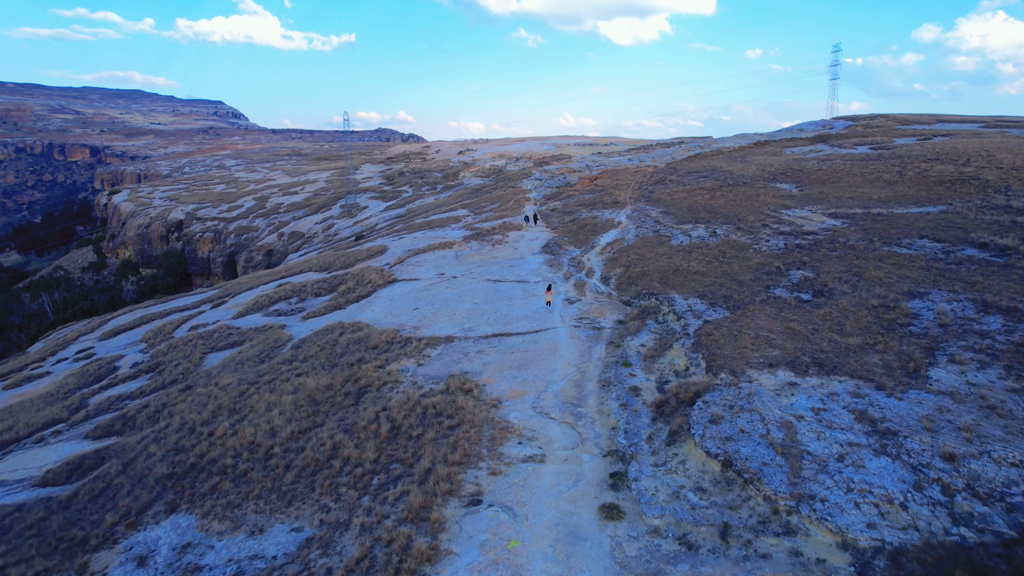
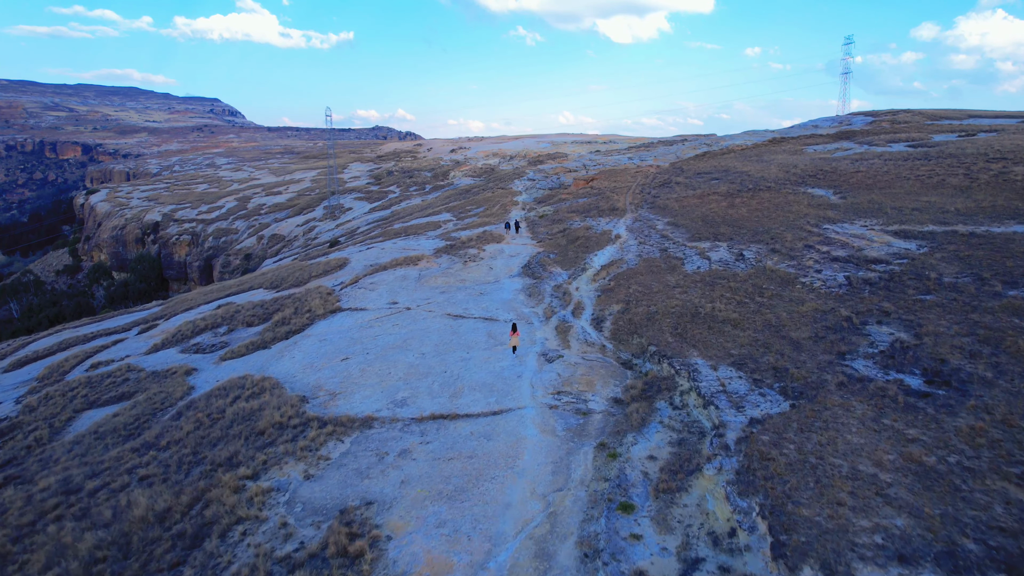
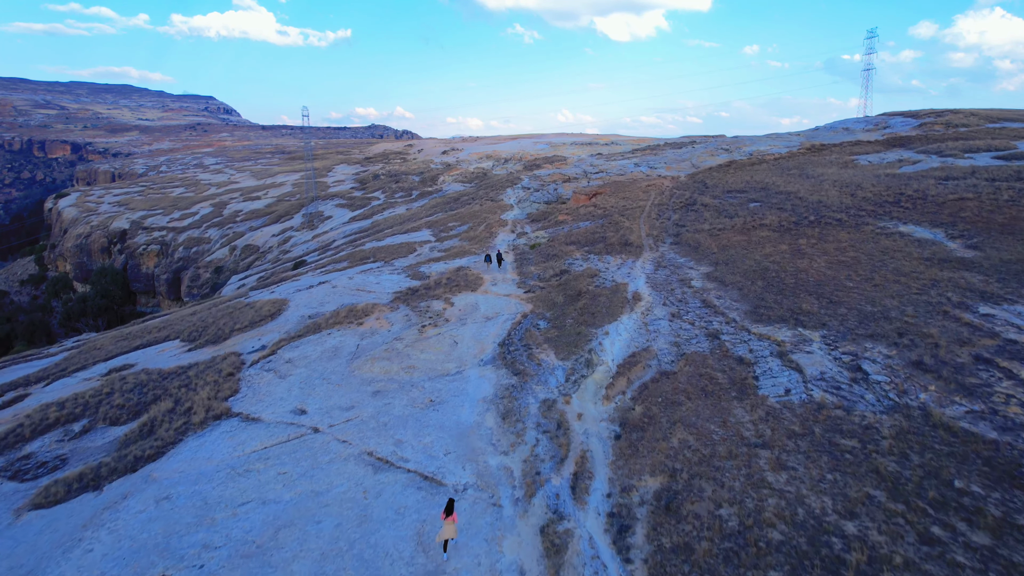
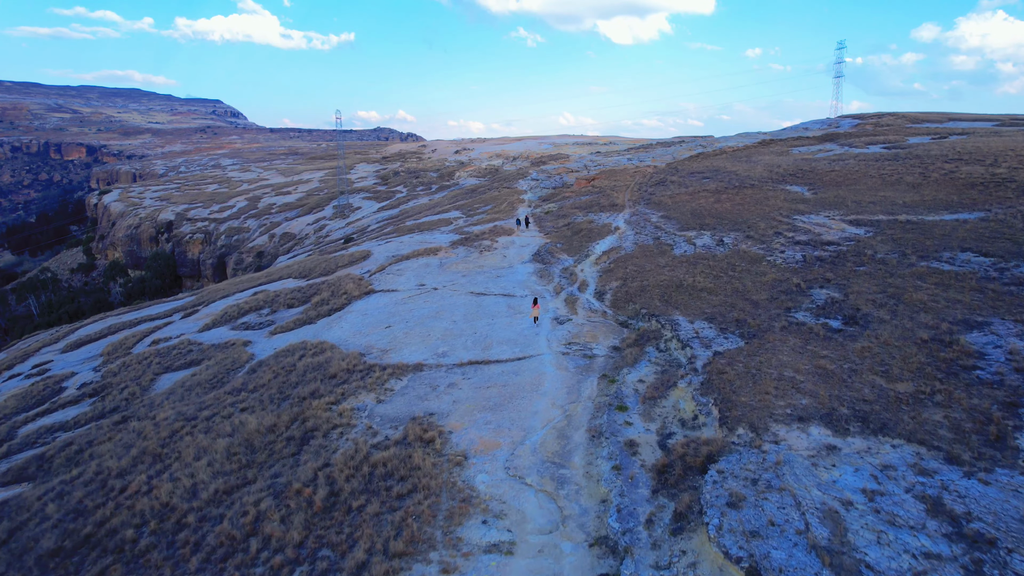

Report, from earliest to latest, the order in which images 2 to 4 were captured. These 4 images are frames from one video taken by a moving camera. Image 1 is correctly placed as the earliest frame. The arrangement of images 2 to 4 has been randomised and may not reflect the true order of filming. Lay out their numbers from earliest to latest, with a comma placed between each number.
4, 2, 3
